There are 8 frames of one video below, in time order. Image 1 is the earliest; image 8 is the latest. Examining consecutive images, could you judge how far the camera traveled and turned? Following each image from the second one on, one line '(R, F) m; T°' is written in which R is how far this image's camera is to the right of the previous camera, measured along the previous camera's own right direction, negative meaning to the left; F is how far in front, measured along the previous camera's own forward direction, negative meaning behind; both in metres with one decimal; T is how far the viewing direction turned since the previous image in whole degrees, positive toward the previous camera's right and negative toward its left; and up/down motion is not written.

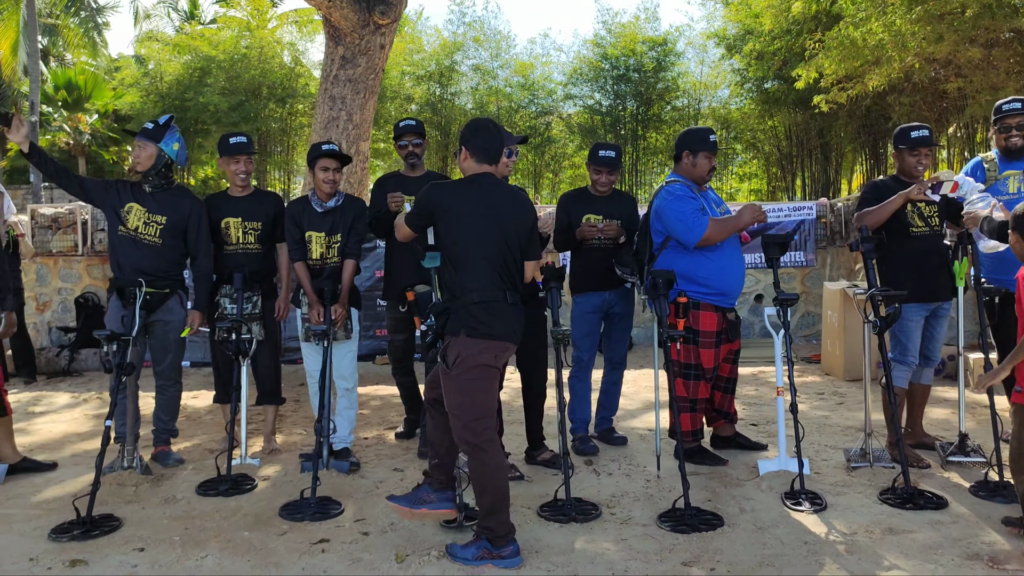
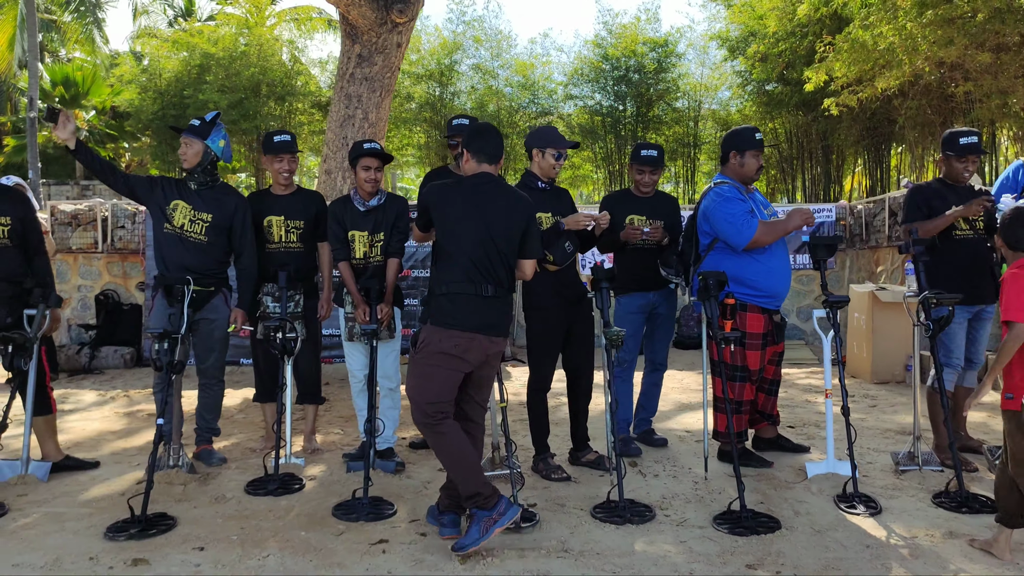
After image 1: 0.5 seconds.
(-0.3, 0.0) m; 0°
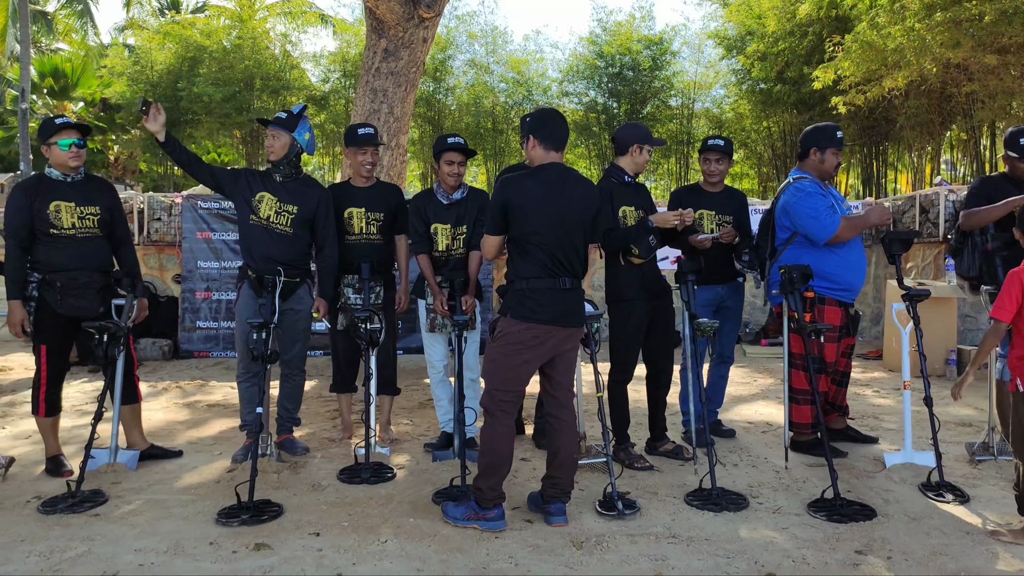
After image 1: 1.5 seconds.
(-0.5, -0.1) m; +1°
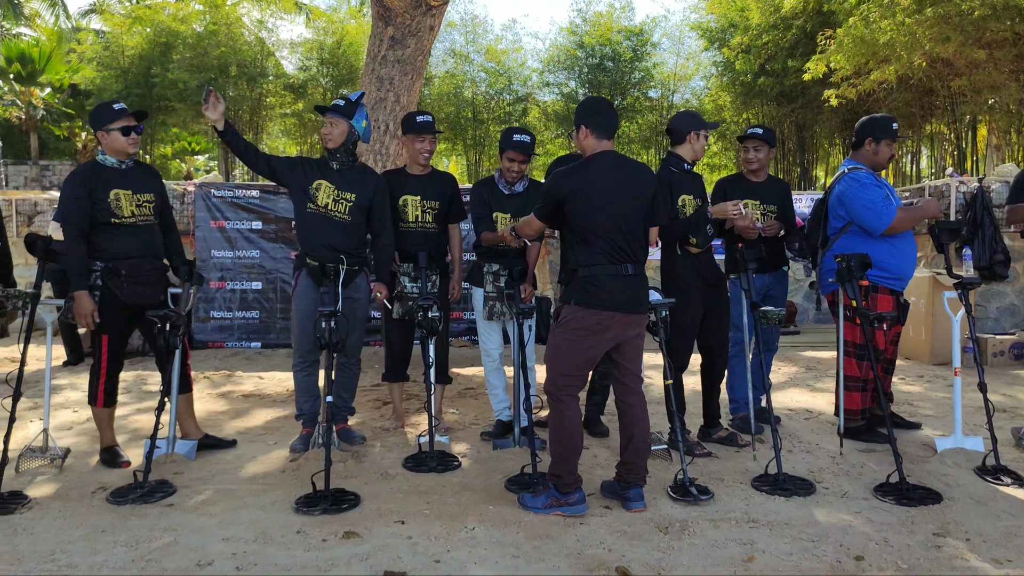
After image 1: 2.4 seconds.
(-0.4, 0.0) m; +2°
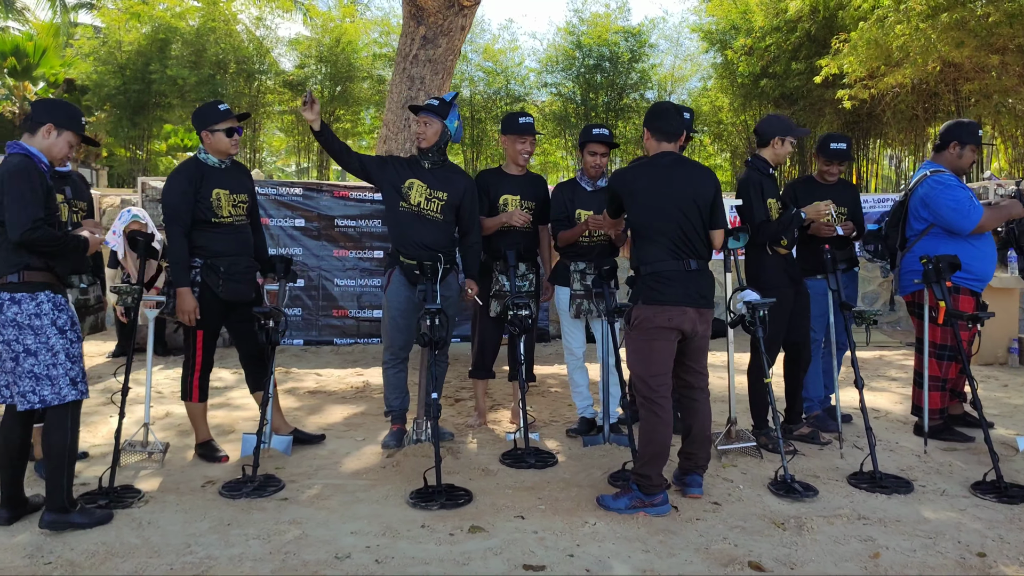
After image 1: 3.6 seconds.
(-0.5, 0.0) m; +1°
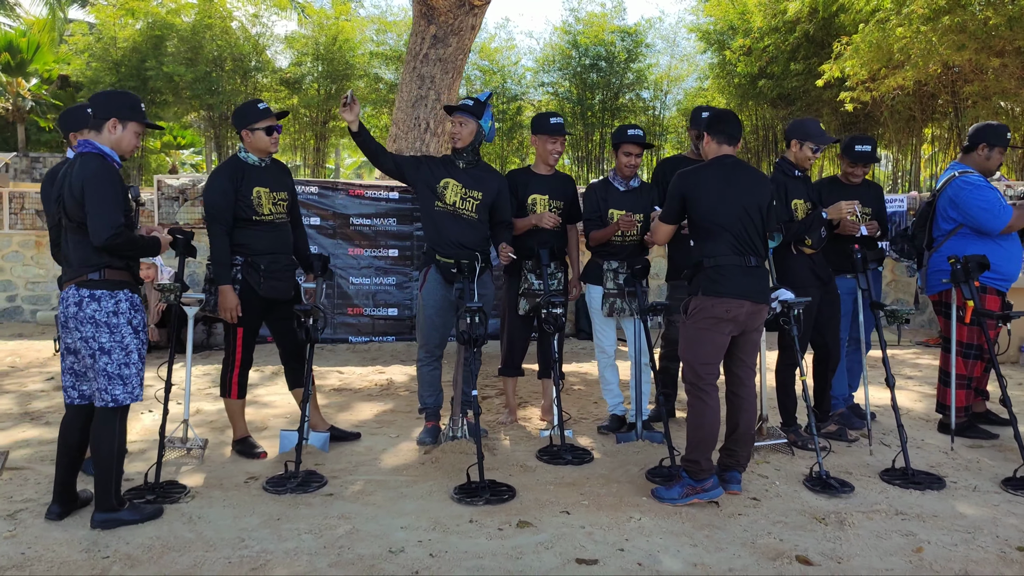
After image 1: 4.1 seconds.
(-0.2, 0.0) m; +1°
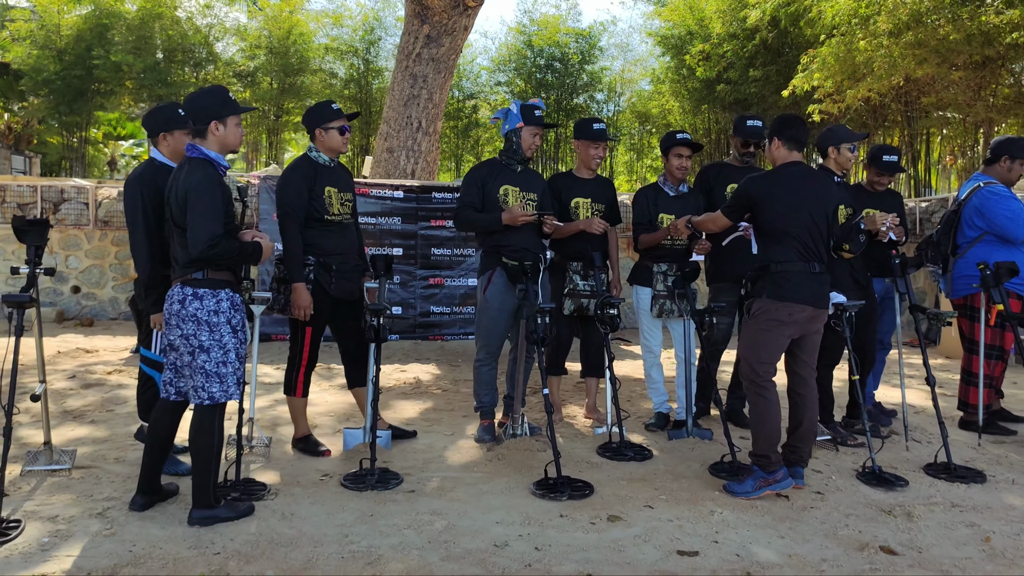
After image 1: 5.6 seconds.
(-0.6, -0.1) m; +4°
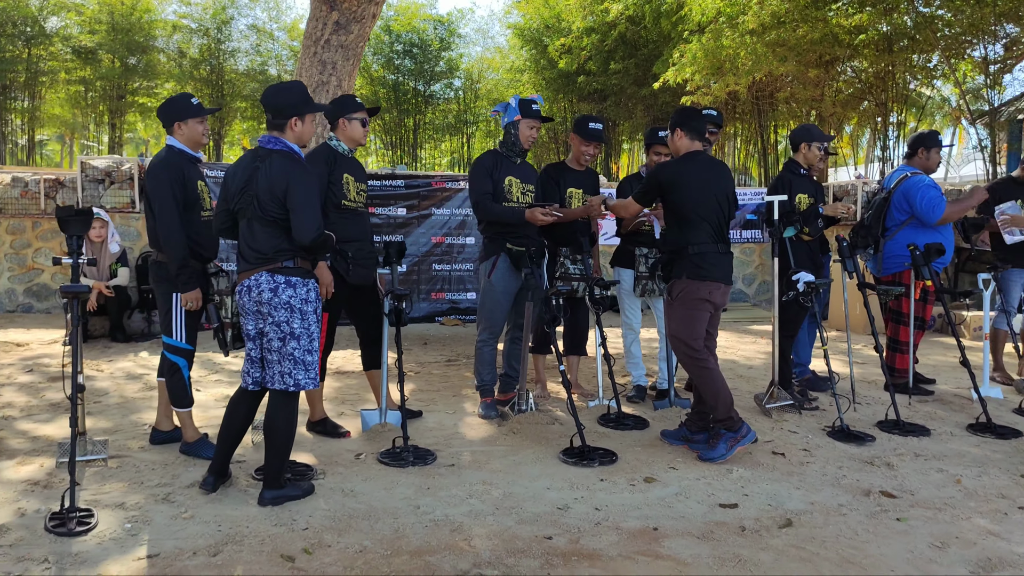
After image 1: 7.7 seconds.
(-0.8, -0.2) m; +10°
